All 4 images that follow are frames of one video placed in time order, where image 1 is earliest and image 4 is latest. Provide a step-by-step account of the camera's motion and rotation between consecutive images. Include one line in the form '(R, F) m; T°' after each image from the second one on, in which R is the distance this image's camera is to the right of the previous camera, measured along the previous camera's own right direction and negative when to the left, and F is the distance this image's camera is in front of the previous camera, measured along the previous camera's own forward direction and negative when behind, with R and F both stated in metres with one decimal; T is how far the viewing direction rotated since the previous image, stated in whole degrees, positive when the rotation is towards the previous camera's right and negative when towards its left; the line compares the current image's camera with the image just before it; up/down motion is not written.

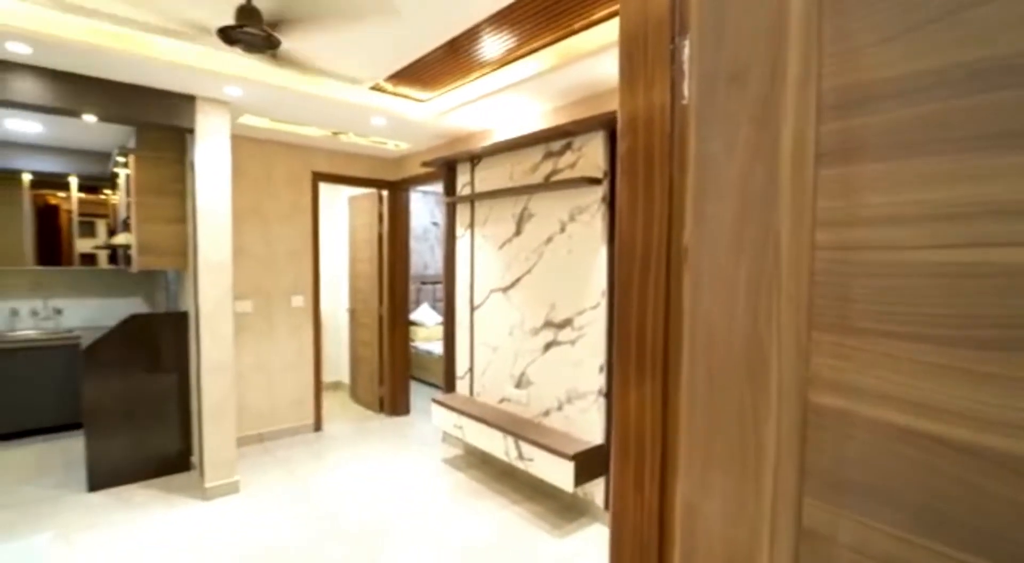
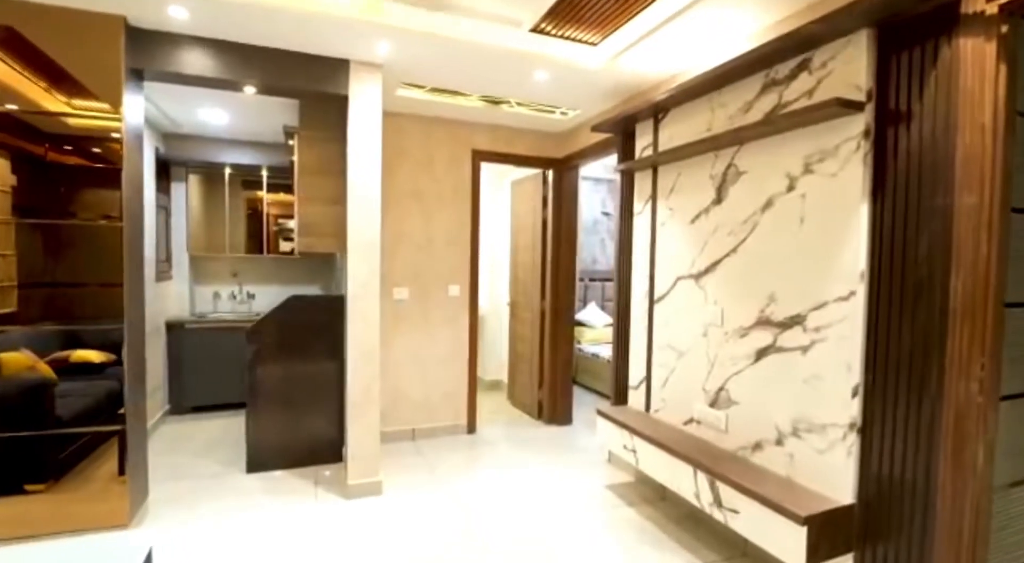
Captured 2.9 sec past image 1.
(-0.1, +0.7) m; -18°
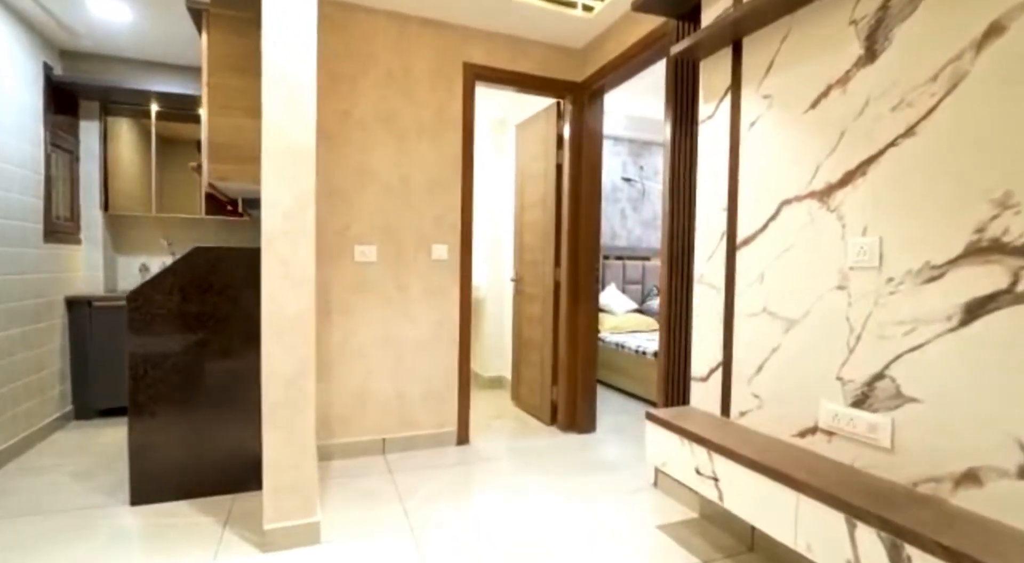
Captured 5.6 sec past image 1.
(0.0, +1.1) m; 0°
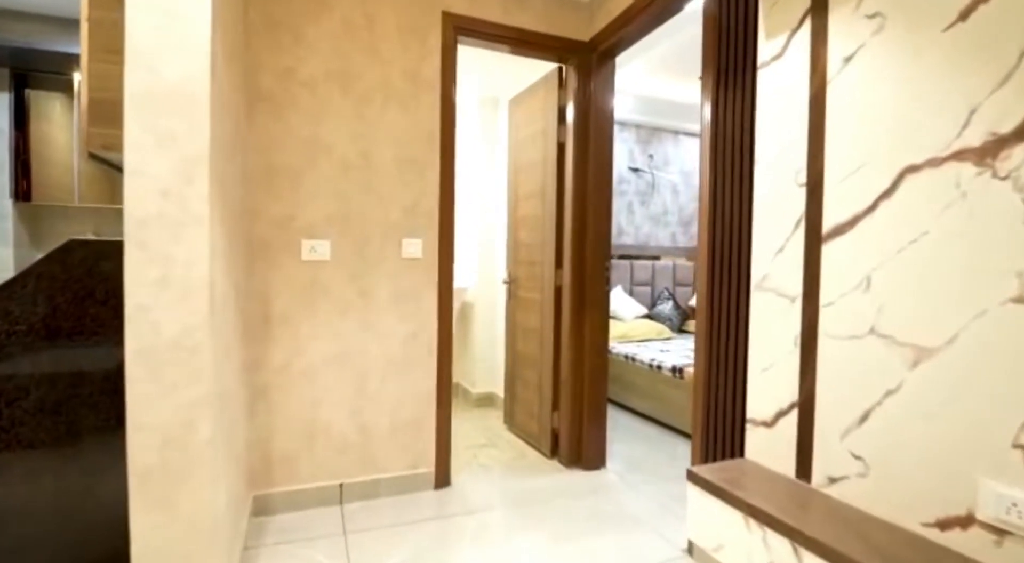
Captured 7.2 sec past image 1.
(0.0, +0.6) m; 0°
